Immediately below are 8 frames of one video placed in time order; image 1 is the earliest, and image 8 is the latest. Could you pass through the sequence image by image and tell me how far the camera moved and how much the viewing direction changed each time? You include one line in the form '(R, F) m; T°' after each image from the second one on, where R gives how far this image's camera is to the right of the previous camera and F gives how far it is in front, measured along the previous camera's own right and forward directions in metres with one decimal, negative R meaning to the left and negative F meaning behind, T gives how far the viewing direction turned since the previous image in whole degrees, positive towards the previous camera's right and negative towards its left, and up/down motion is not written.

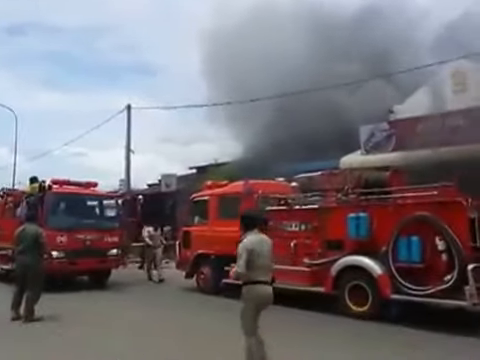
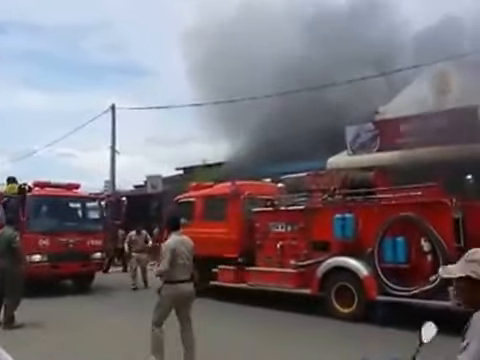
(-0.1, +0.7) m; -7°
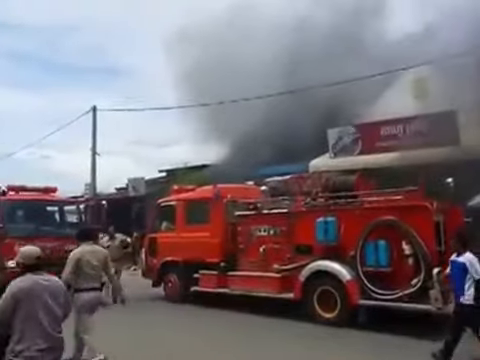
(0.0, +0.1) m; +2°
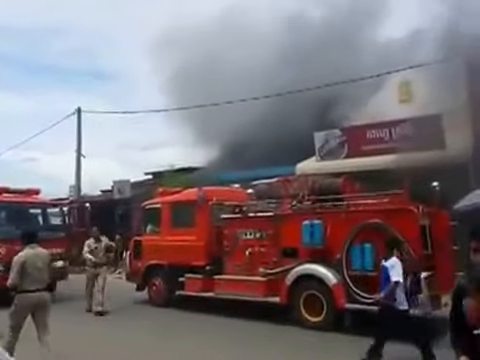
(0.0, +0.1) m; +2°
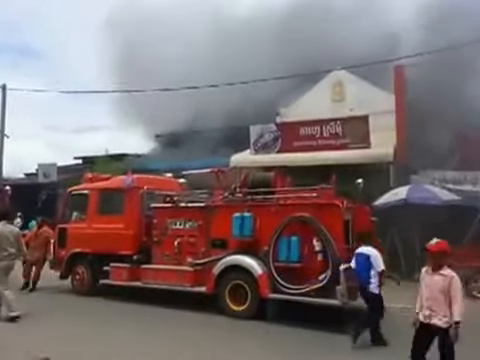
(+0.1, 0.0) m; +8°
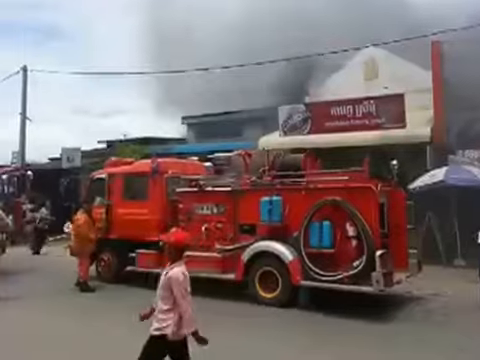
(-0.2, +0.6) m; -2°
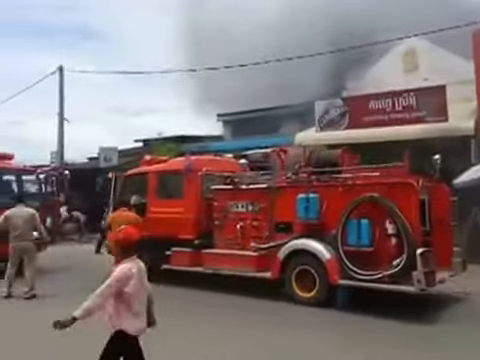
(-0.1, +0.2) m; -4°
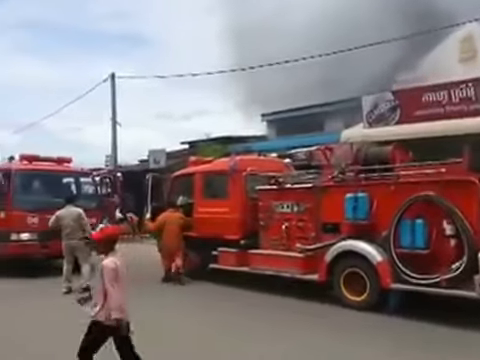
(+0.3, +0.3) m; -7°
